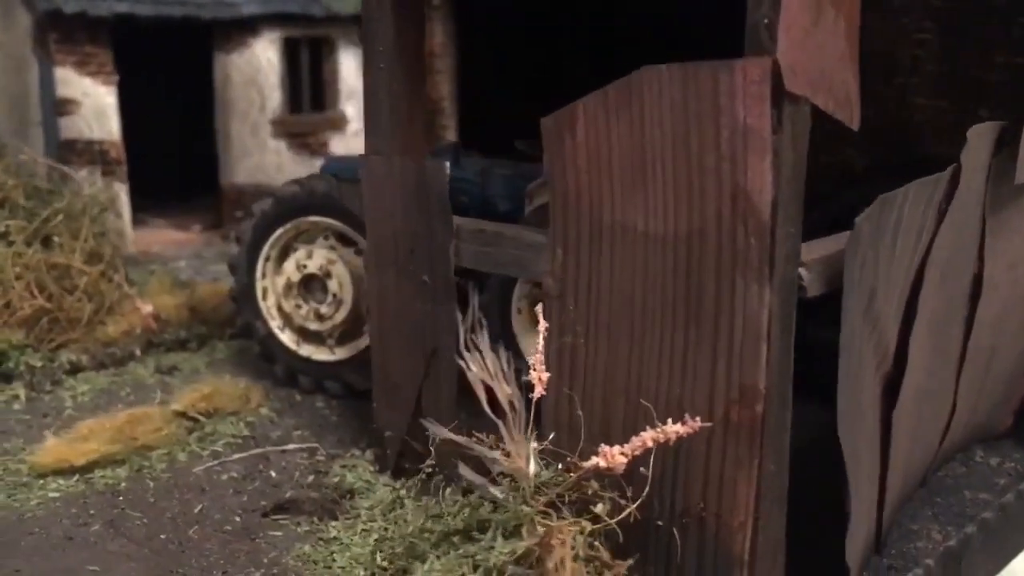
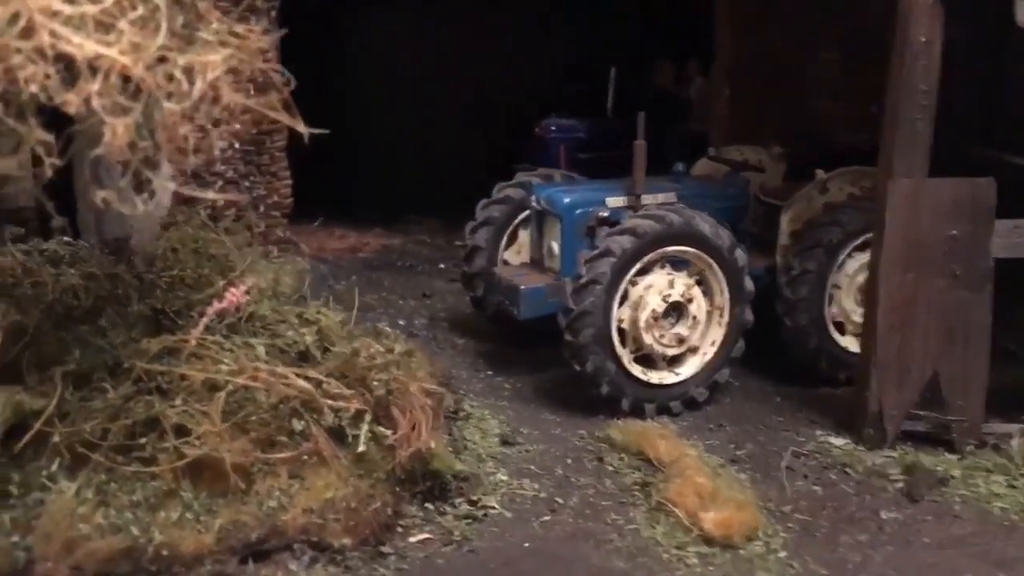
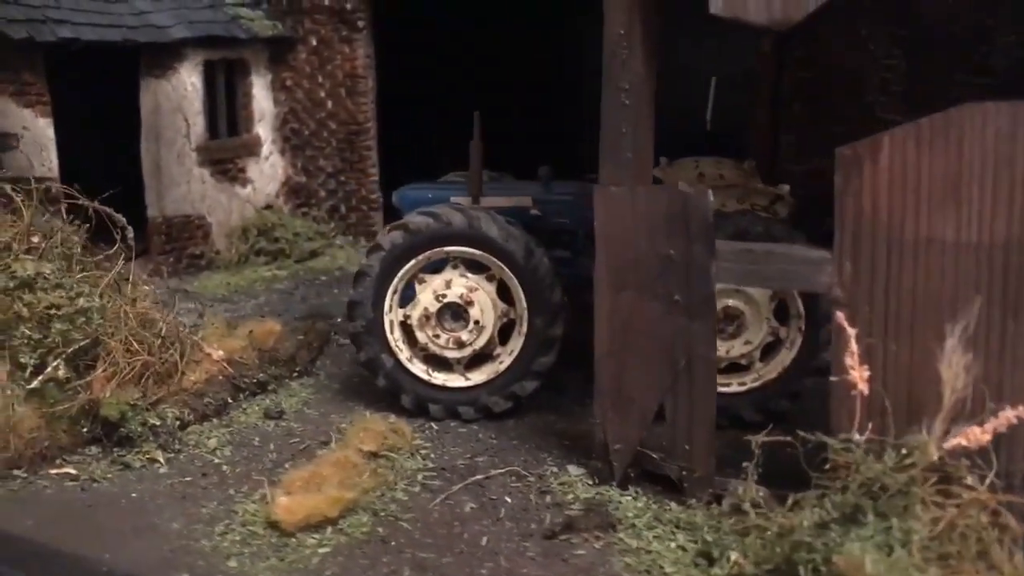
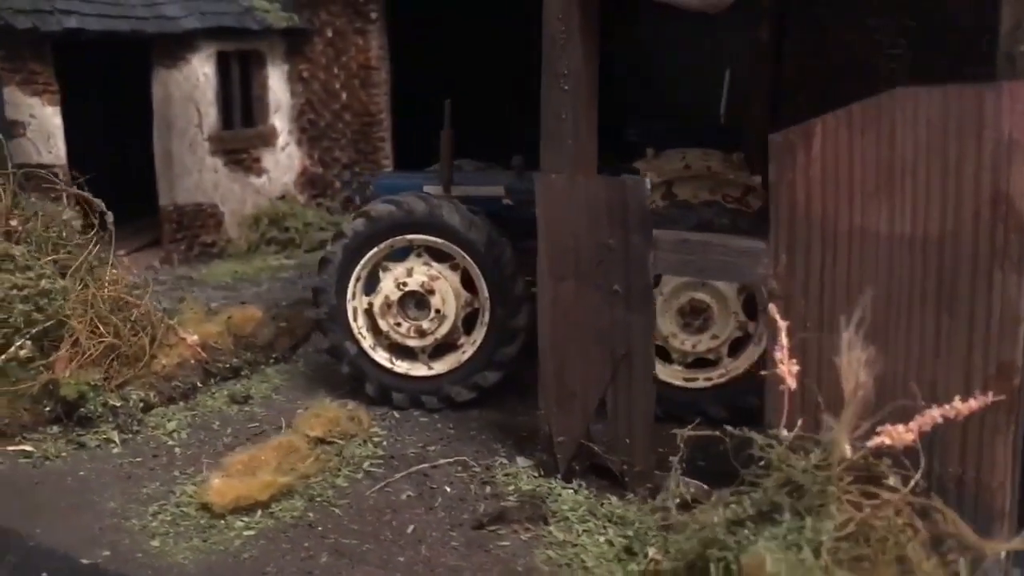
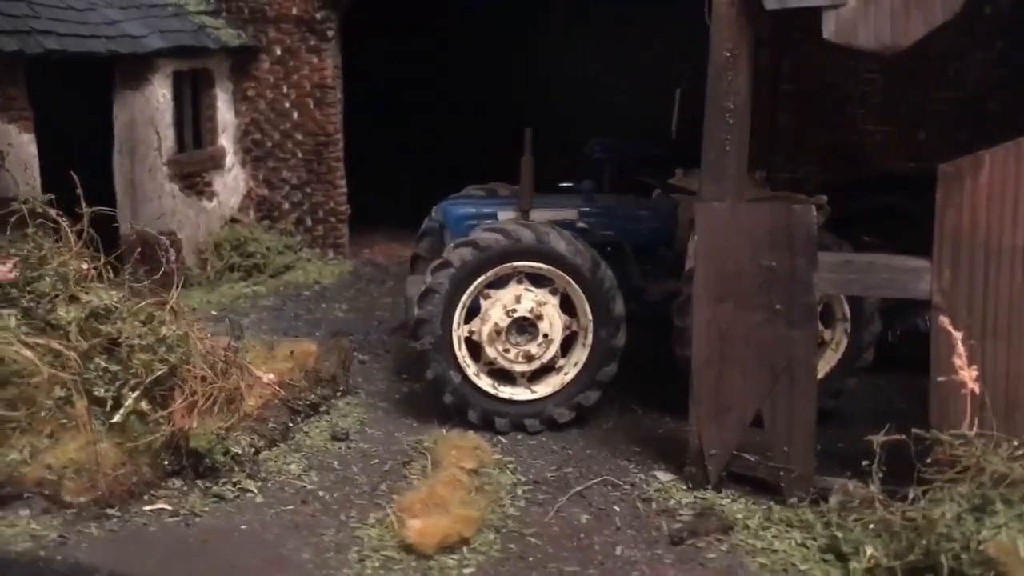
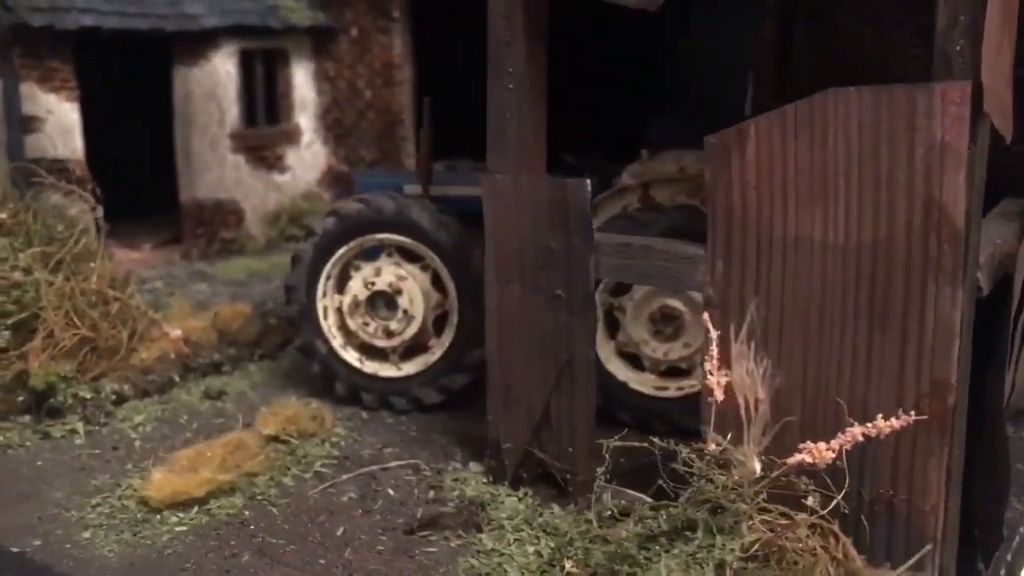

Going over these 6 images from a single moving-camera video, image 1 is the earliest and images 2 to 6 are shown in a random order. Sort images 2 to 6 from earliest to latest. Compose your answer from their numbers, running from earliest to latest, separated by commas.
6, 4, 3, 5, 2
